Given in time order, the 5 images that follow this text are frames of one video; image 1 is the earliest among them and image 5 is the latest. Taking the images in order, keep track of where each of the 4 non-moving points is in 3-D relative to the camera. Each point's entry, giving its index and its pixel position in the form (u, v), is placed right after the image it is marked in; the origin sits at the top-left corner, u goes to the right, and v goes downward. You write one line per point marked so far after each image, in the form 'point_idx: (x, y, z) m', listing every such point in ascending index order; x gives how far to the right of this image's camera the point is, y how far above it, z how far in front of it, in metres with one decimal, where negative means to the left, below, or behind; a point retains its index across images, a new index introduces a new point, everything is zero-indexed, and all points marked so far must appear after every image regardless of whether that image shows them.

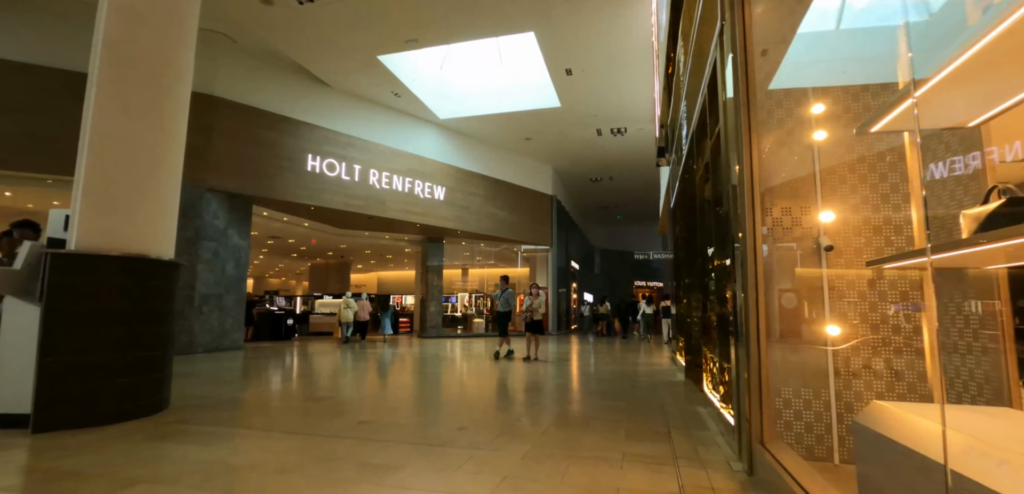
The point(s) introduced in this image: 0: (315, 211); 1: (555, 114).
0: (-4.4, +0.8, +10.6) m
1: (+1.1, +3.3, +11.9) m
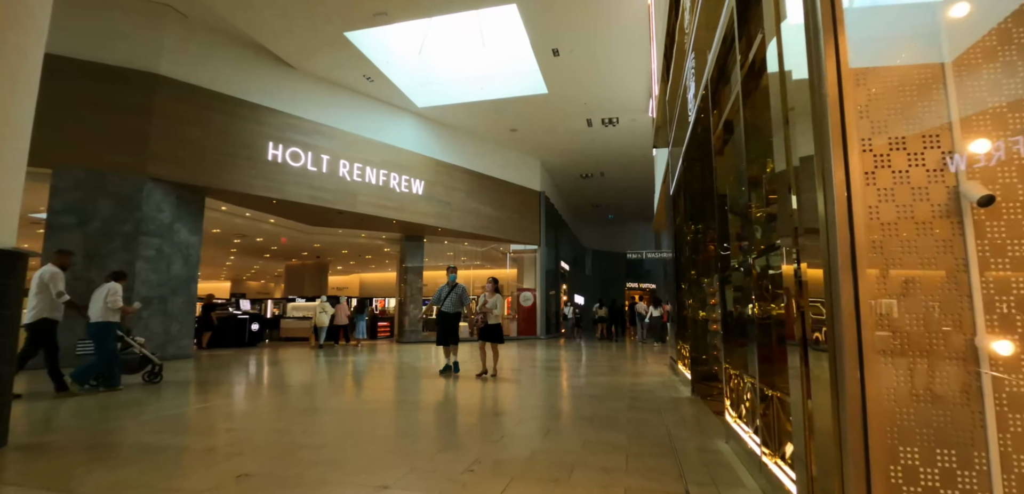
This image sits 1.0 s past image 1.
0: (-4.8, +0.8, +9.7) m
1: (+0.7, +3.4, +11.0) m
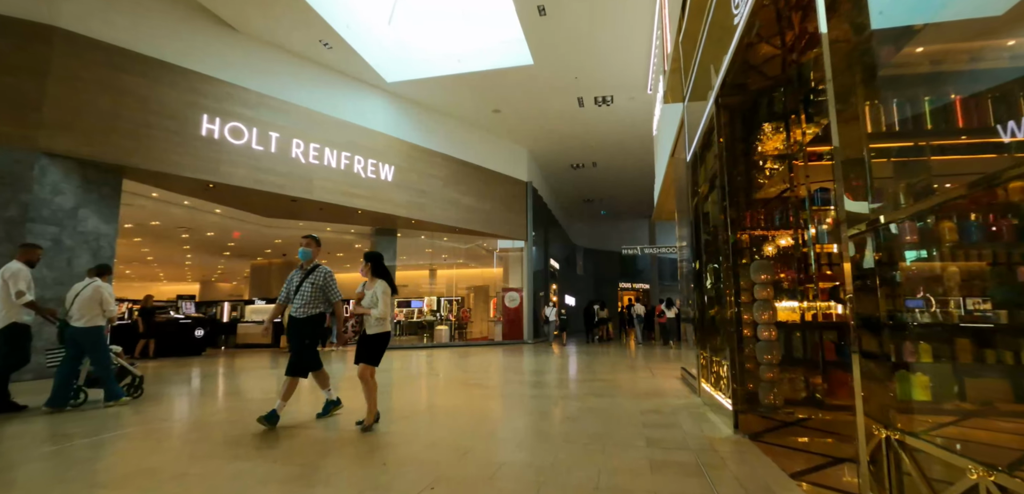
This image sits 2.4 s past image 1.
0: (-5.1, +1.0, +8.3) m
1: (+0.3, +3.5, +9.7) m
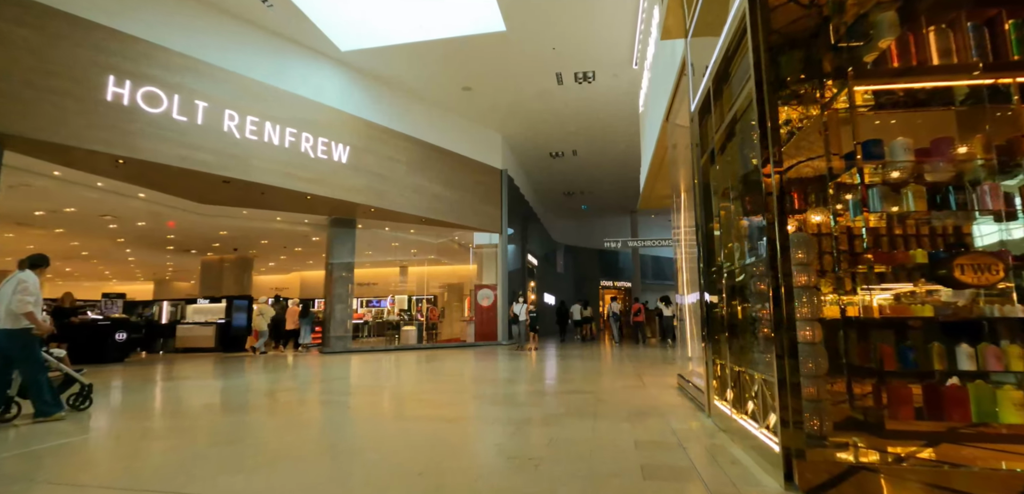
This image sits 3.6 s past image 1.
0: (-5.6, +1.2, +7.0) m
1: (-0.2, +3.7, +8.7) m
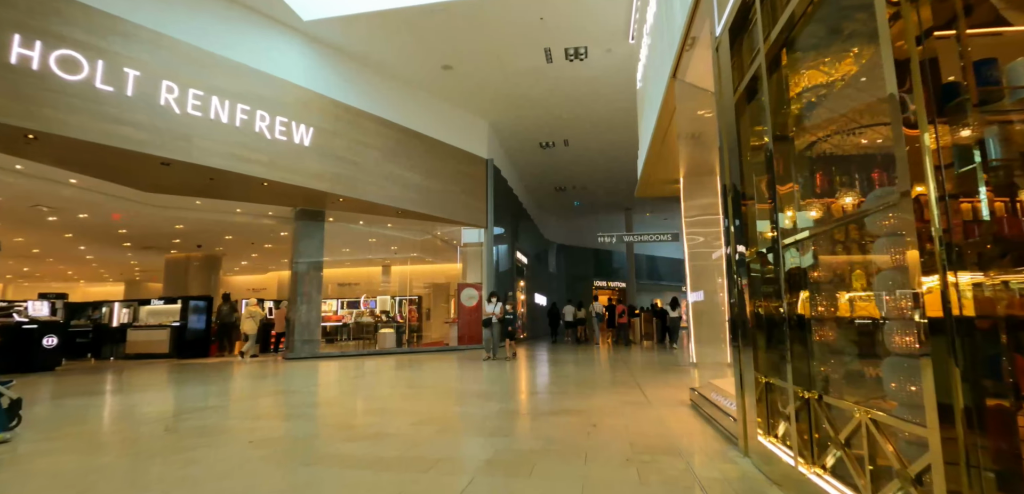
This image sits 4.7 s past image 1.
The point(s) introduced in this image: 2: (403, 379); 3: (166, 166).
0: (-5.9, +1.3, +6.0) m
1: (-0.5, +3.8, +7.7) m
2: (-1.8, -2.2, +7.8) m
3: (-5.0, +1.2, +6.8) m
